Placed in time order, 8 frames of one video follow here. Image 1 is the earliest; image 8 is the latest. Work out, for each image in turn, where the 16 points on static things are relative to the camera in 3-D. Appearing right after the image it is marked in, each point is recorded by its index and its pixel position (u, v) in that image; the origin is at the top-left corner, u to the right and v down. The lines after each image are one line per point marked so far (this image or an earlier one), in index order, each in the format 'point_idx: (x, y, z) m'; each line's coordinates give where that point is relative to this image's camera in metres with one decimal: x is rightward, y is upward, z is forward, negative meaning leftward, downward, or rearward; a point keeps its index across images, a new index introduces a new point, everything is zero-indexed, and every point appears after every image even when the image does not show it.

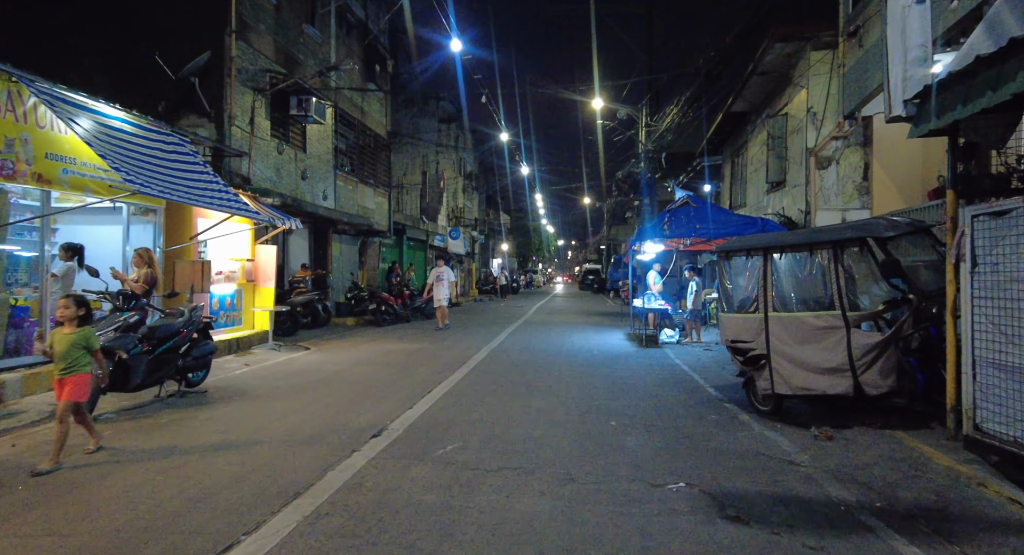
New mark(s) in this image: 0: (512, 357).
0: (0.0, -1.4, +10.9) m
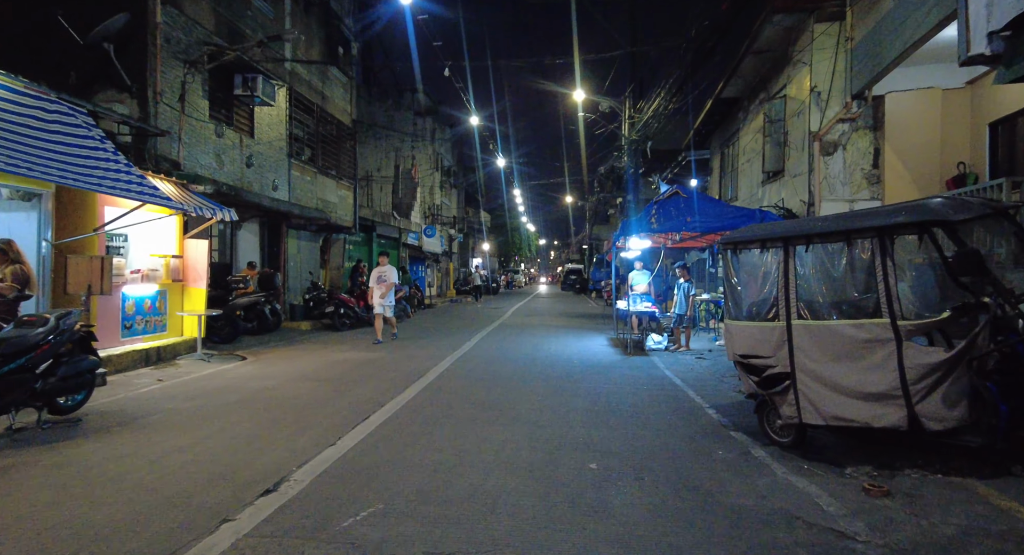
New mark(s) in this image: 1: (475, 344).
0: (-0.5, -1.4, +9.4) m
1: (-0.8, -1.5, +13.6) m
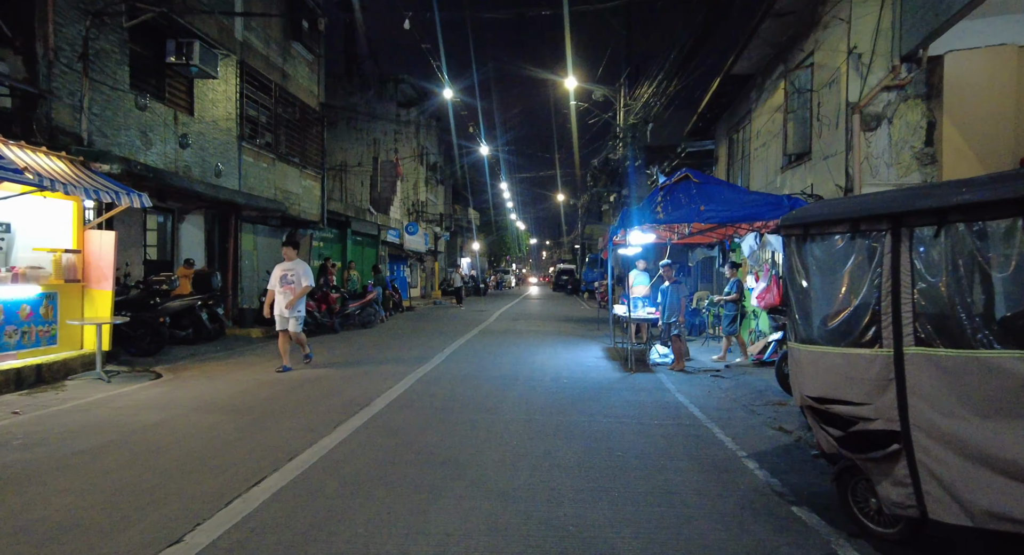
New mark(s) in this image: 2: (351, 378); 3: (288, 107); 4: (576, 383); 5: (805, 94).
0: (-0.8, -1.4, +7.4) m
1: (-1.2, -1.5, +11.6) m
2: (-2.3, -1.5, +8.8) m
3: (-6.7, +5.1, +18.5) m
4: (+0.9, -1.5, +8.5) m
5: (+5.3, +3.3, +11.2) m
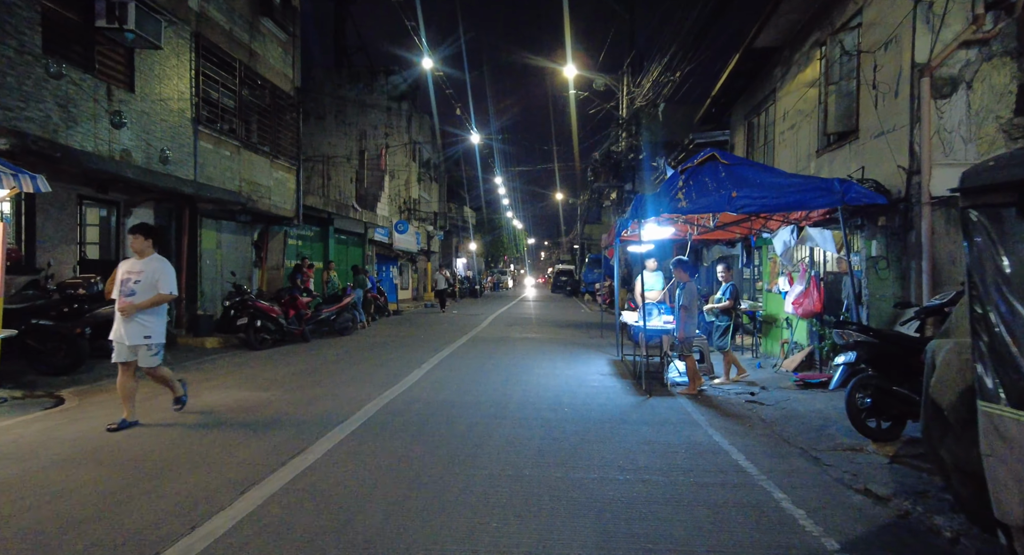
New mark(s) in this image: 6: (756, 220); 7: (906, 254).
0: (-1.0, -1.5, +5.6) m
1: (-1.3, -1.5, +9.8) m
2: (-2.5, -1.5, +7.0) m
3: (-6.8, +5.0, +16.6) m
4: (+0.7, -1.5, +6.7) m
5: (+5.1, +3.3, +9.4) m
6: (+3.9, +0.9, +9.7) m
7: (+4.9, +0.3, +7.7) m
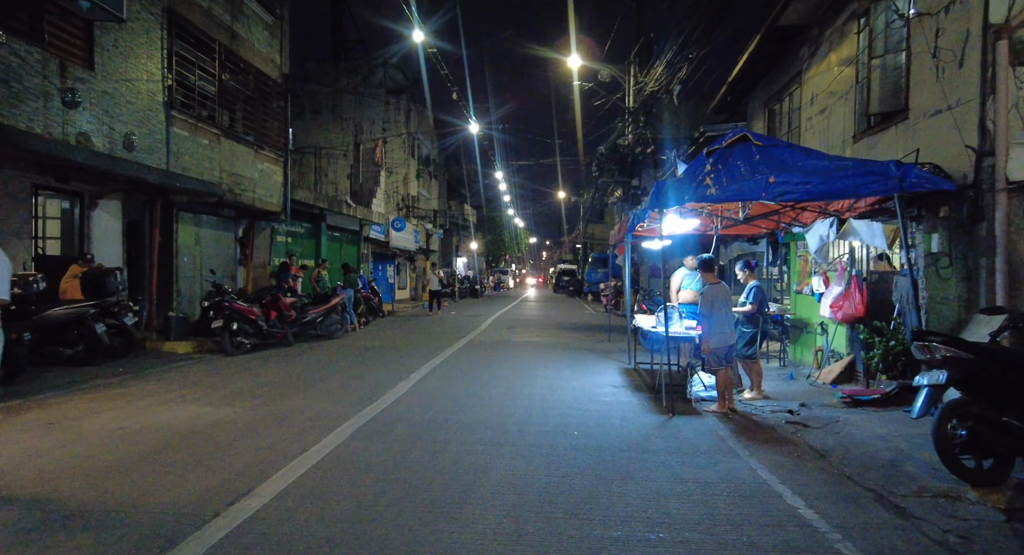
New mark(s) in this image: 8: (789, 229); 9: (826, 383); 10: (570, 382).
0: (-1.0, -1.4, +4.5) m
1: (-1.3, -1.5, +8.7) m
2: (-2.5, -1.5, +5.9) m
3: (-6.8, +5.1, +15.5) m
4: (+0.7, -1.5, +5.6) m
5: (+5.1, +3.3, +8.2) m
6: (+3.9, +0.9, +8.5) m
7: (+4.9, +0.3, +6.6) m
8: (+4.7, +0.8, +10.4) m
9: (+4.4, -1.5, +8.6) m
10: (+0.8, -1.5, +8.9) m
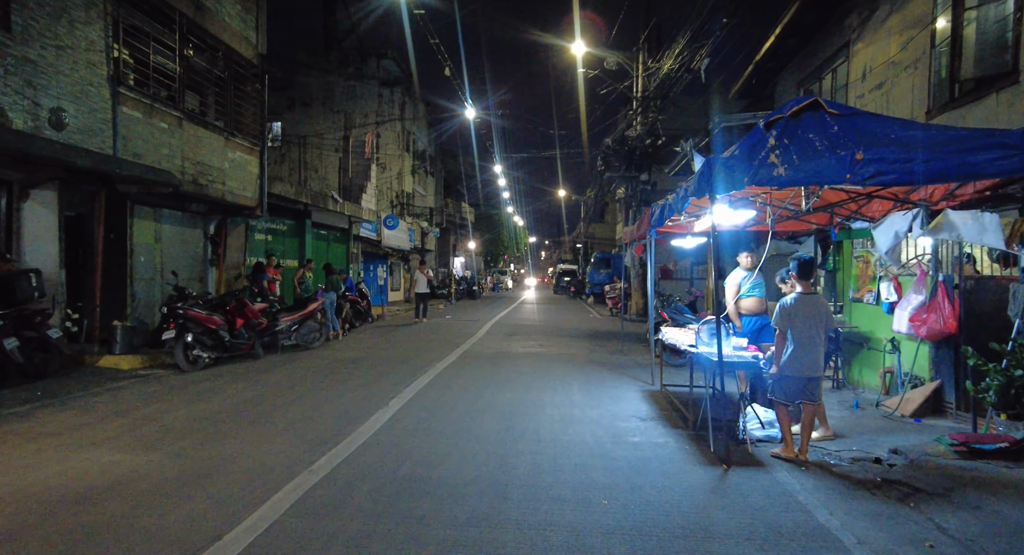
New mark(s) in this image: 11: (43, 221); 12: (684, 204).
0: (-0.9, -1.5, +2.8) m
1: (-1.3, -1.6, +7.0) m
2: (-2.4, -1.5, +4.2) m
3: (-6.8, +5.0, +13.8) m
4: (+0.8, -1.6, +3.9) m
5: (+5.2, +3.2, +6.5) m
6: (+3.9, +0.8, +6.8) m
7: (+5.0, +0.2, +4.9) m
8: (+4.7, +0.7, +8.7) m
9: (+4.4, -1.5, +6.9) m
10: (+0.9, -1.6, +7.2) m
11: (-7.7, +0.9, +10.1) m
12: (+1.9, +0.8, +6.8) m
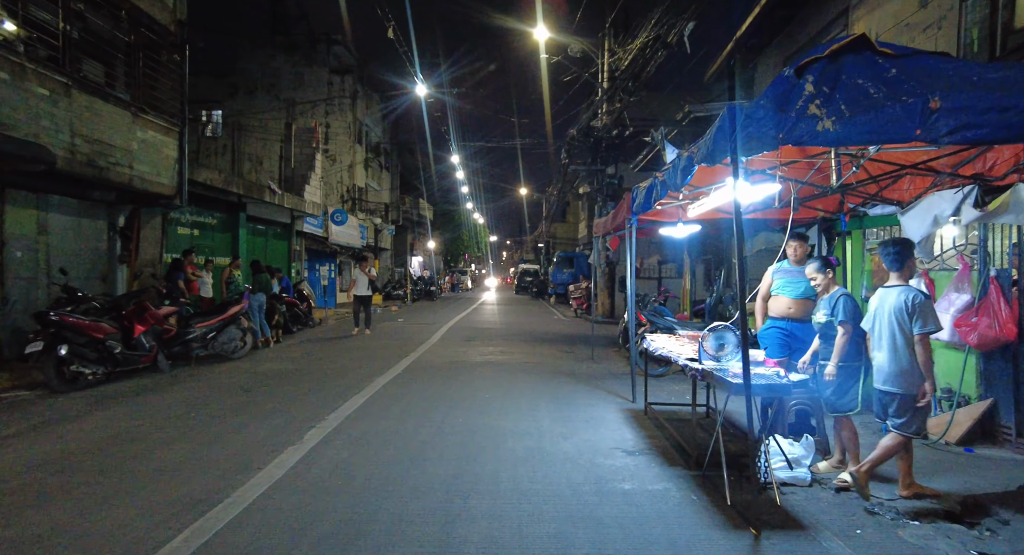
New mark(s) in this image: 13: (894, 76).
0: (-1.1, -1.5, +1.1) m
1: (-1.7, -1.5, +5.3) m
2: (-2.7, -1.5, +2.4) m
3: (-7.6, +5.0, +11.7) m
4: (+0.5, -1.5, +2.3) m
5: (+4.8, +3.3, +5.2) m
6: (+3.5, +0.9, +5.5) m
7: (+4.6, +0.3, +3.6) m
8: (+4.2, +0.8, +7.3) m
9: (+4.0, -1.5, +5.5) m
10: (+0.4, -1.5, +5.6) m
11: (-8.3, +1.0, +8.0) m
12: (+1.4, +0.8, +5.3) m
13: (+2.5, +1.3, +4.0) m
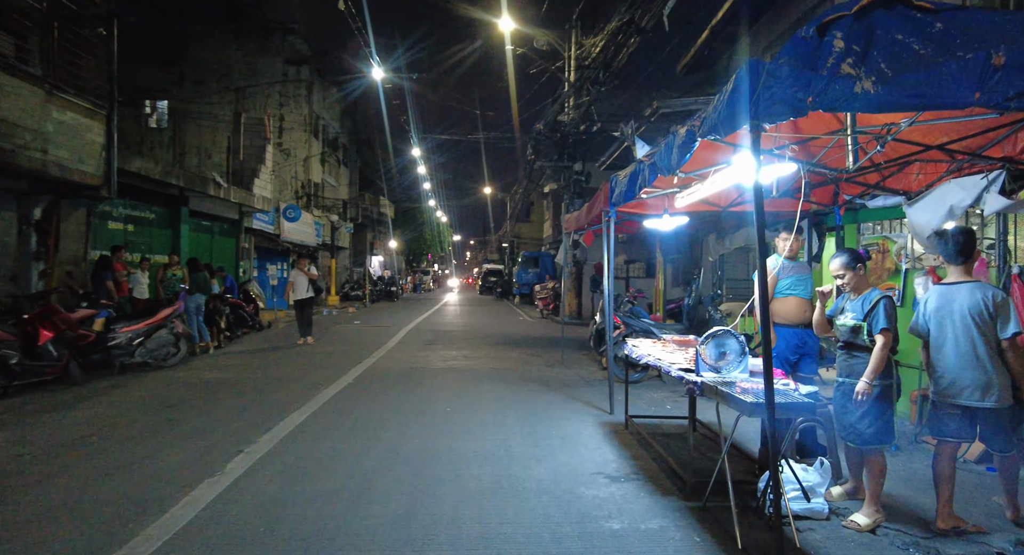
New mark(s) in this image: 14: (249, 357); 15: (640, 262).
0: (-1.1, -1.4, +0.2) m
1: (-2.0, -1.5, +4.3) m
2: (-2.8, -1.5, +1.4) m
3: (-8.3, +5.1, +10.4) m
4: (+0.5, -1.5, +1.5) m
5: (+4.5, +3.3, +4.7) m
6: (+3.2, +0.9, +4.8) m
7: (+4.5, +0.3, +3.0) m
8: (+3.8, +0.8, +6.7) m
9: (+3.7, -1.5, +4.9) m
10: (+0.1, -1.5, +4.8) m
11: (-8.7, +1.0, +6.6) m
12: (+1.2, +0.8, +4.5) m
13: (+2.3, +1.4, +3.3) m
14: (-4.6, -1.4, +11.0) m
15: (+3.3, +0.4, +15.7) m
